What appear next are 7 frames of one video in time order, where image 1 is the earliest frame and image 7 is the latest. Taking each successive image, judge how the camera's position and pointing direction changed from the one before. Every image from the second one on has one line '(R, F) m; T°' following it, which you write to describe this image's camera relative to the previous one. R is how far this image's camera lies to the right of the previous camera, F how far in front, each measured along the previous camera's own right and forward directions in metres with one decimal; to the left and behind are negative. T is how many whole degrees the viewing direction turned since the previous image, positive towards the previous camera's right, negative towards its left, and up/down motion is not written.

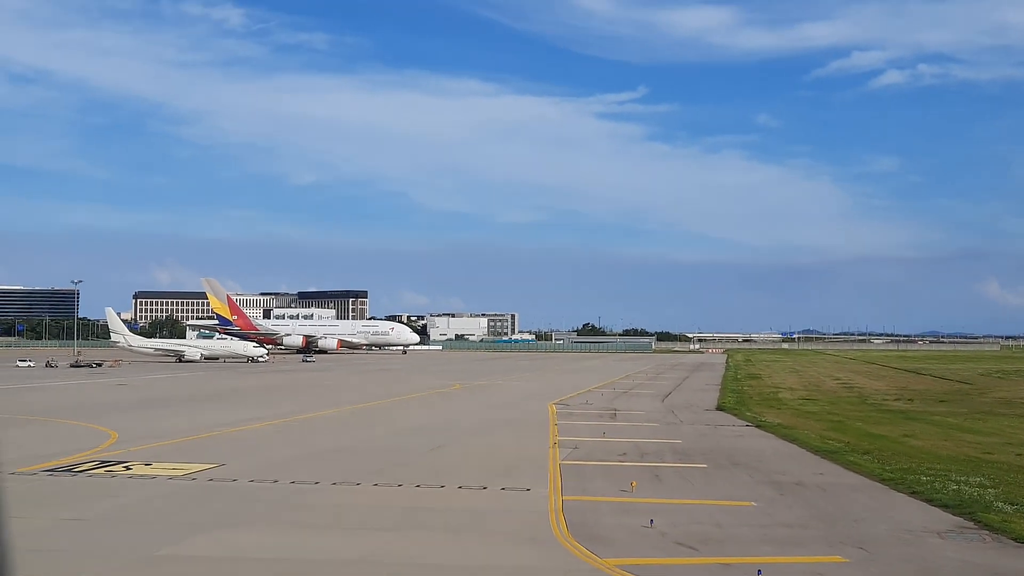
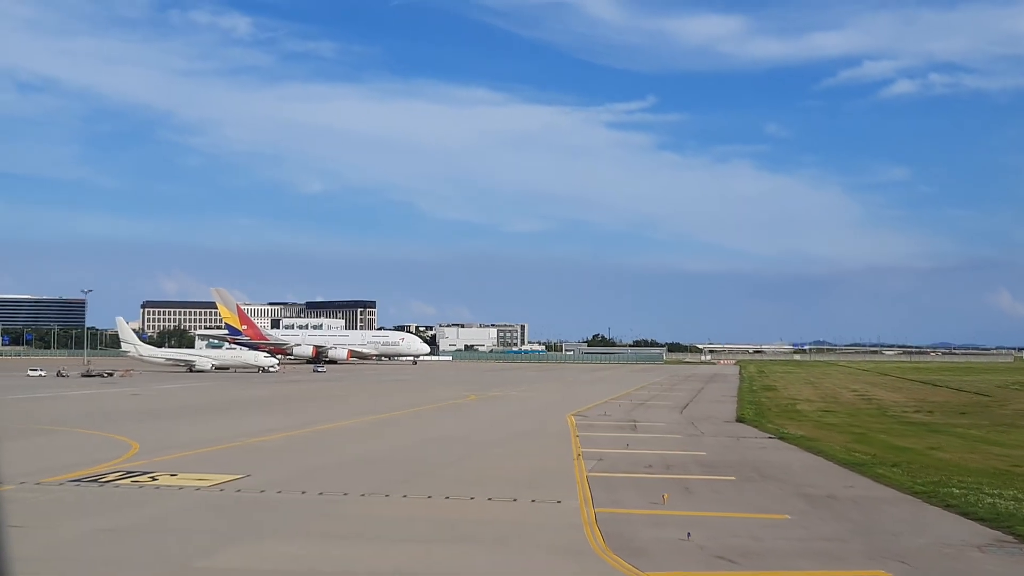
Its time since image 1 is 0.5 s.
(-0.5, +0.2) m; 0°
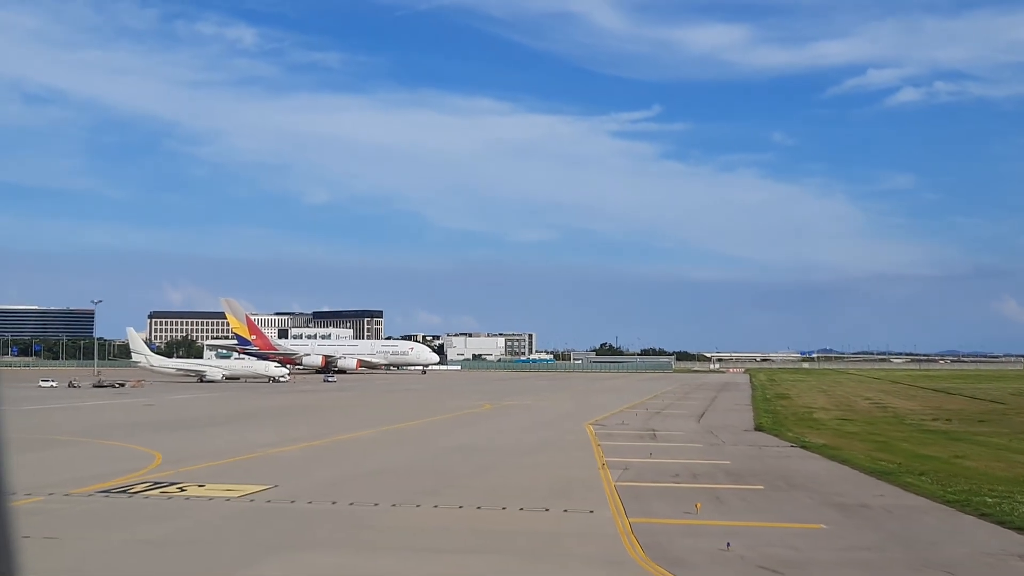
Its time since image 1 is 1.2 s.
(-0.5, 0.0) m; 0°
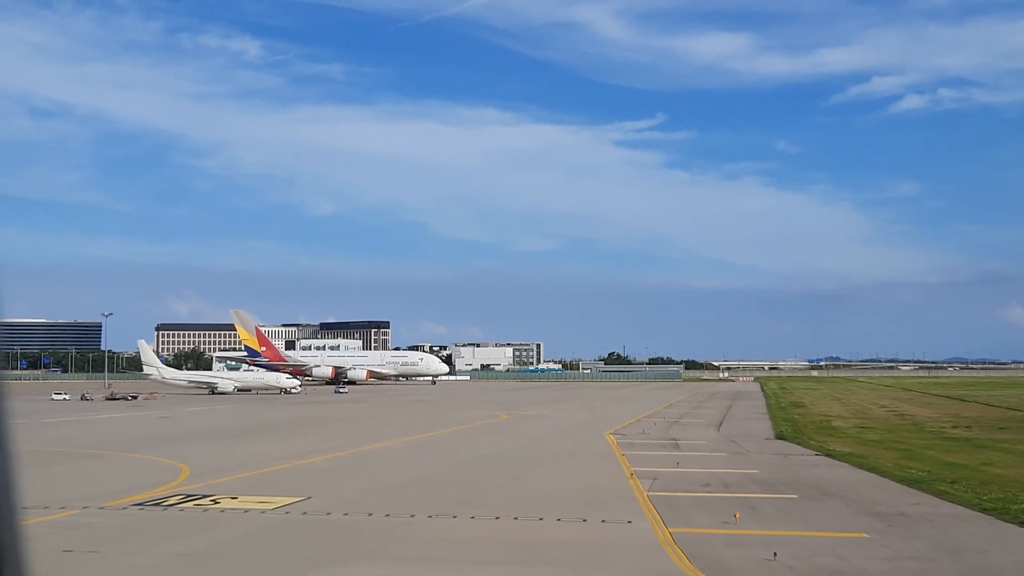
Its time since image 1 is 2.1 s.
(-0.6, 0.0) m; 0°
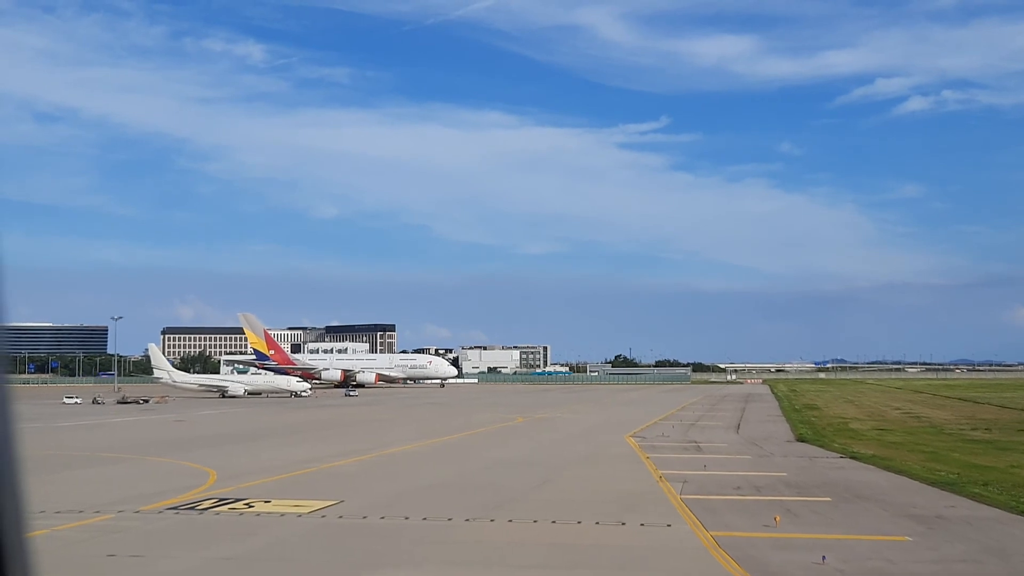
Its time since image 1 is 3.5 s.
(-0.7, +0.1) m; 0°
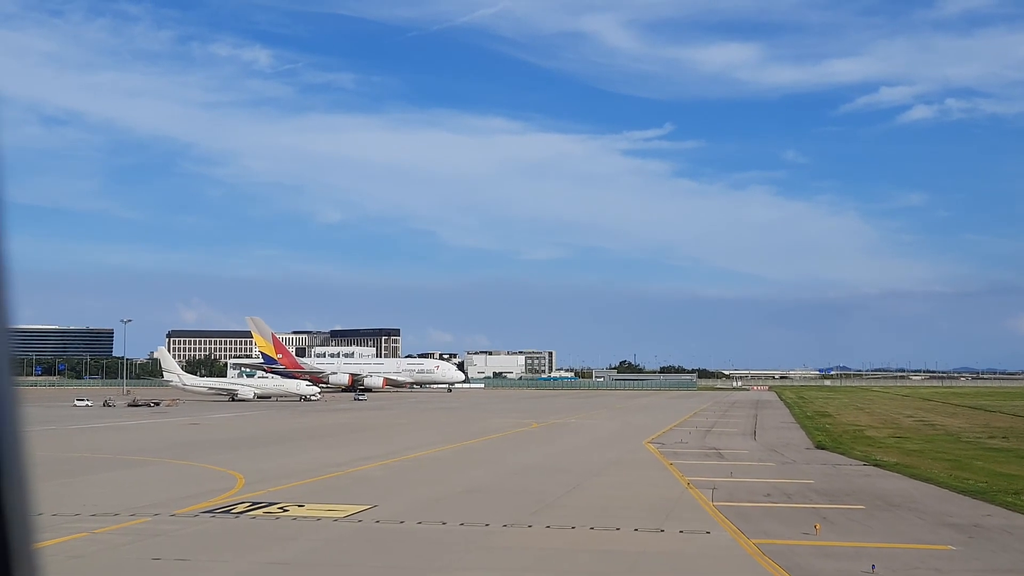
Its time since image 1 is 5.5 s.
(-0.8, 0.0) m; 0°
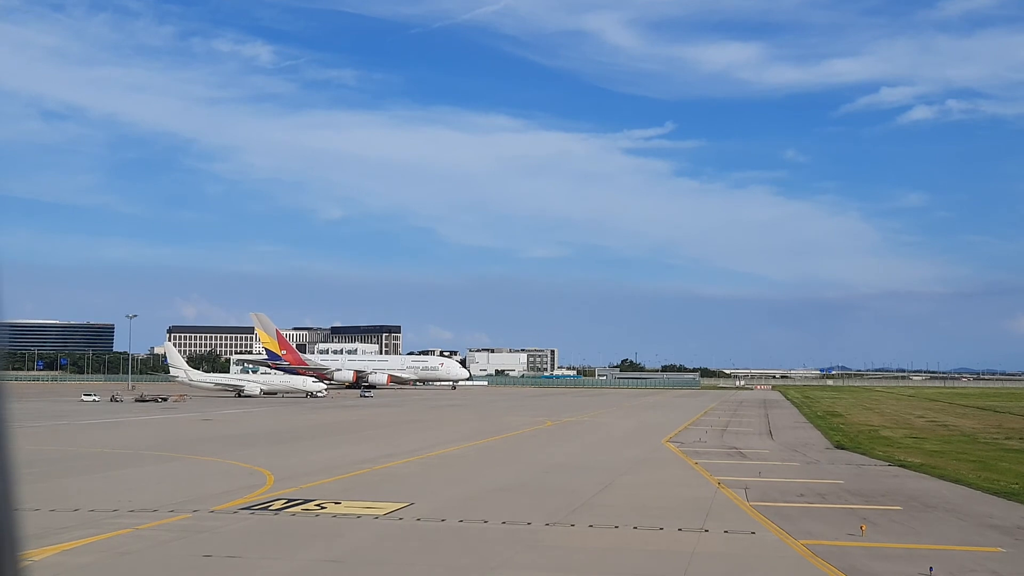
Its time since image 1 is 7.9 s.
(-0.9, +0.2) m; 0°
